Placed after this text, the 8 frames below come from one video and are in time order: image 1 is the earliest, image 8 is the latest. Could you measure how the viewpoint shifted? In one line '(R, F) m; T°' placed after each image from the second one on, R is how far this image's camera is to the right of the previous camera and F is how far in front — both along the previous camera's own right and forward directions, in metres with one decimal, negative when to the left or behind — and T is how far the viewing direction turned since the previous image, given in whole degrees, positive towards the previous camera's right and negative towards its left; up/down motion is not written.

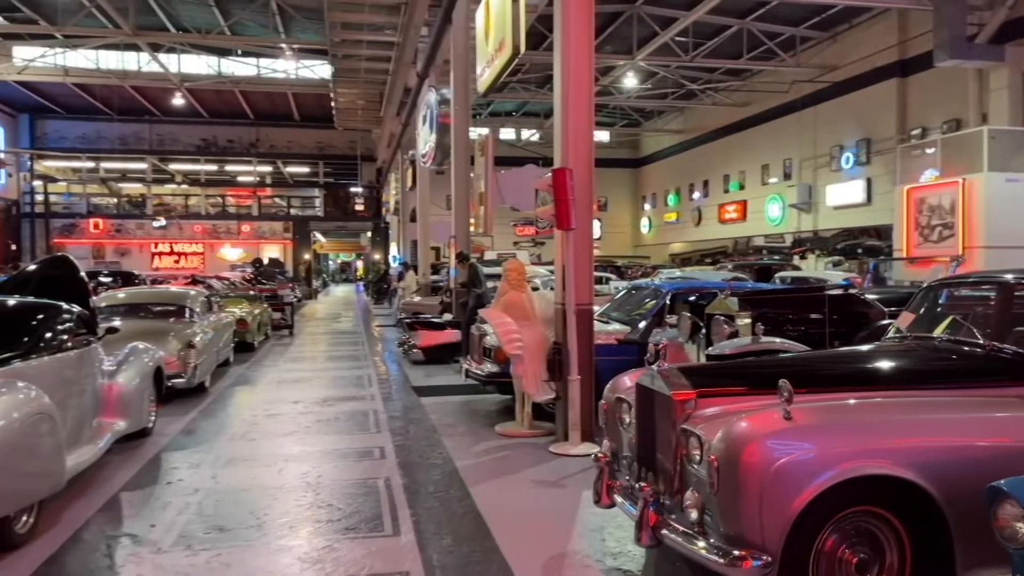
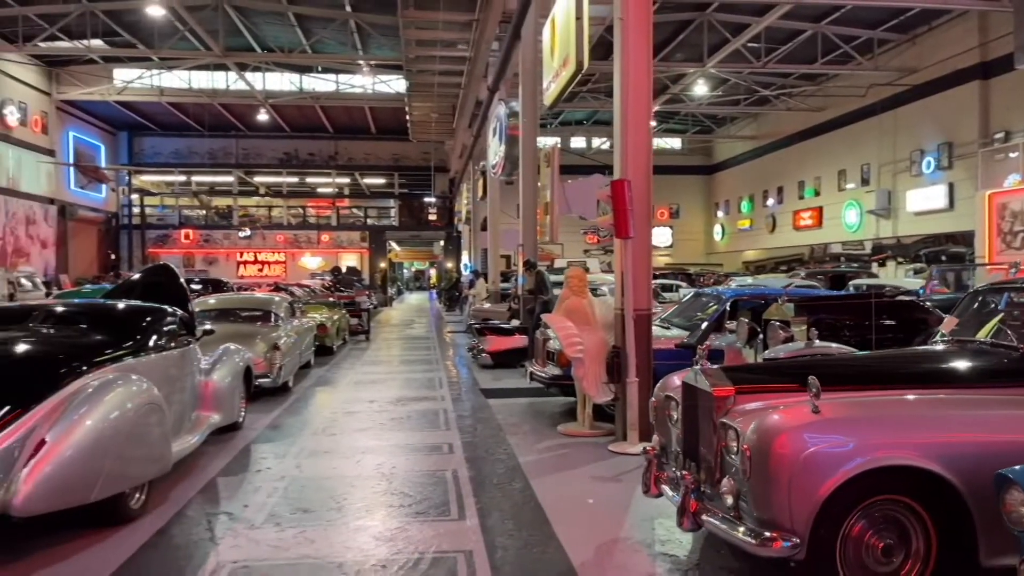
(+0.1, -0.3) m; -5°
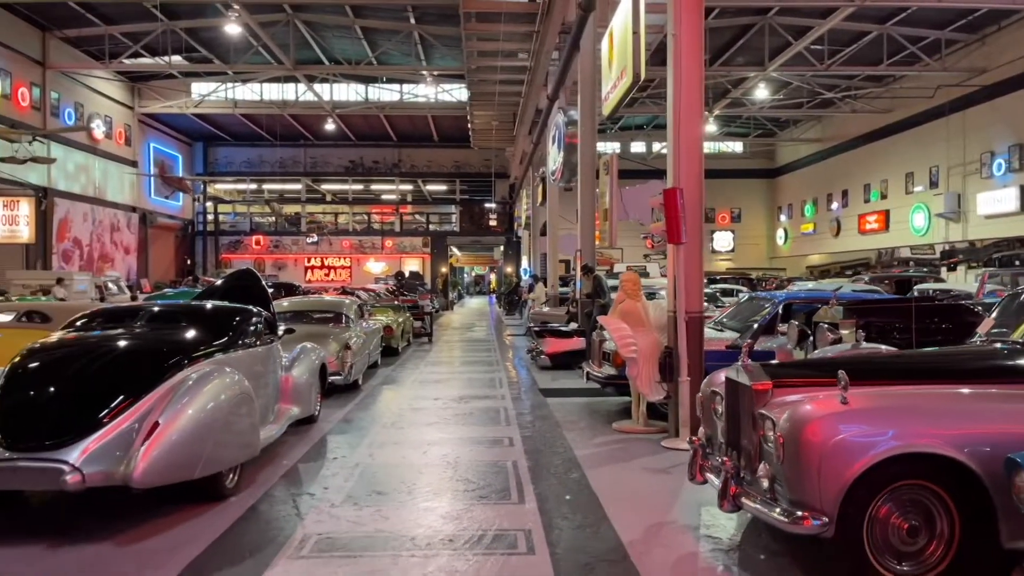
(0.0, -0.4) m; -4°
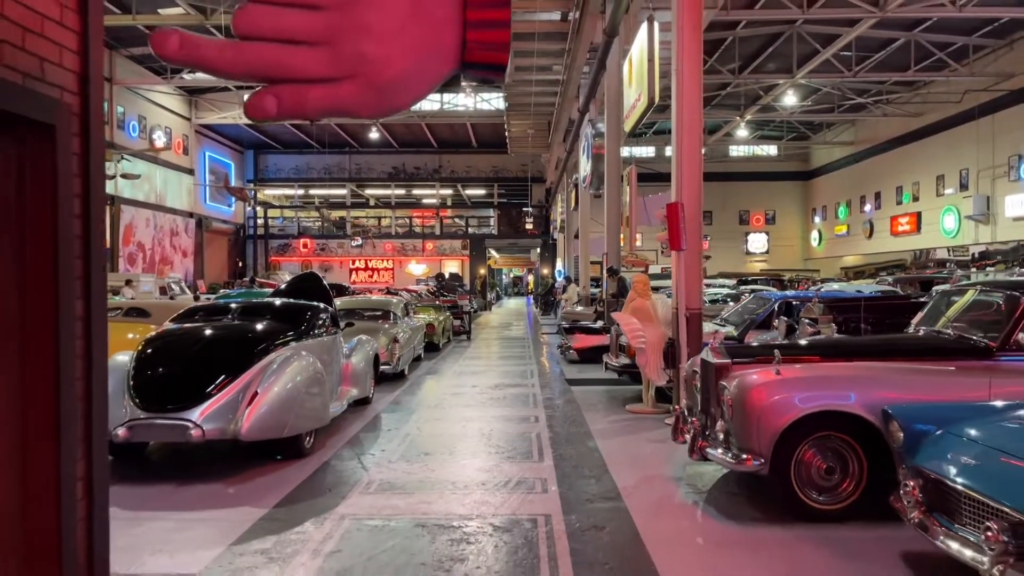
(+0.1, -1.1) m; -3°
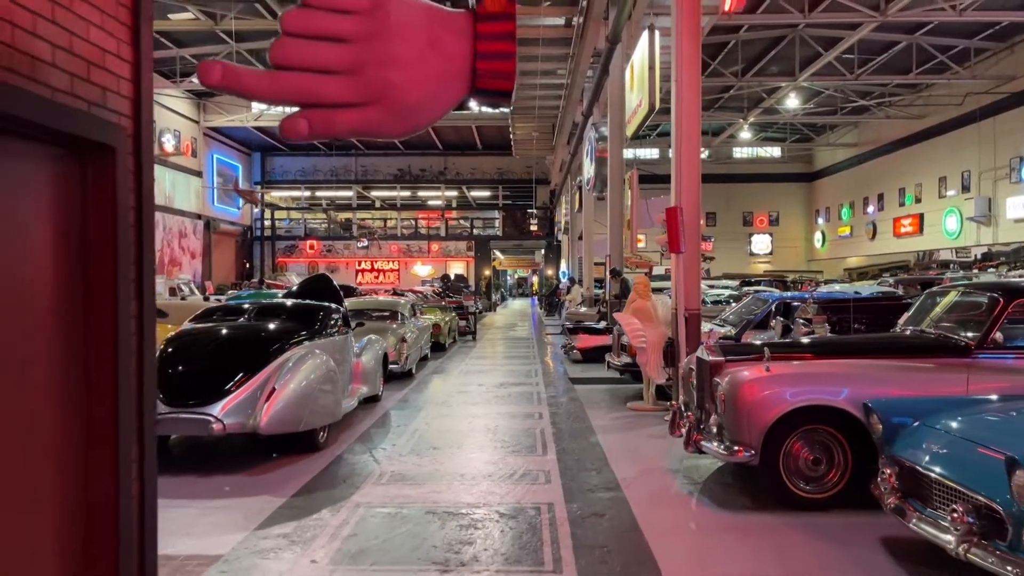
(0.0, -0.3) m; 0°
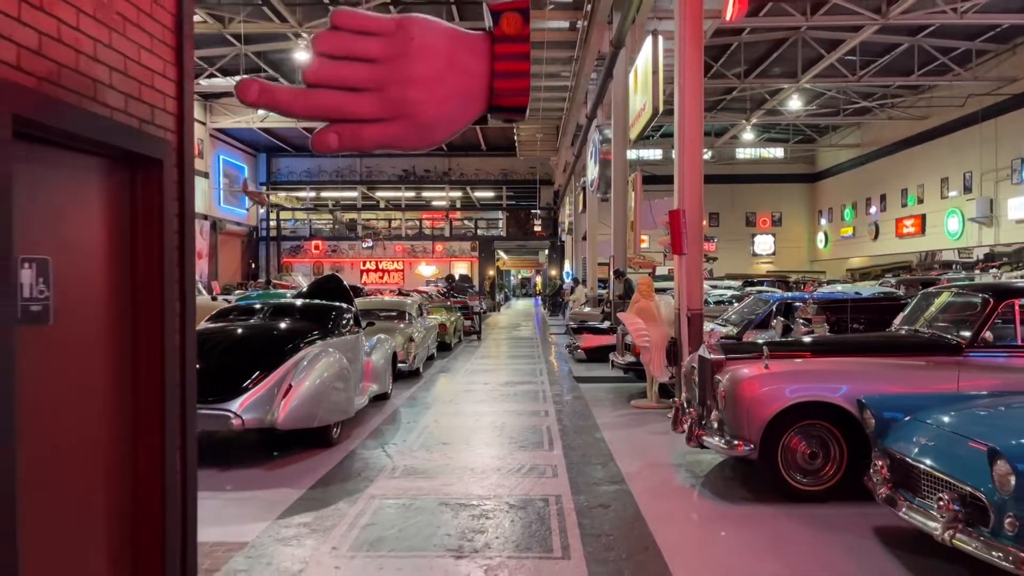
(0.0, -0.2) m; 0°
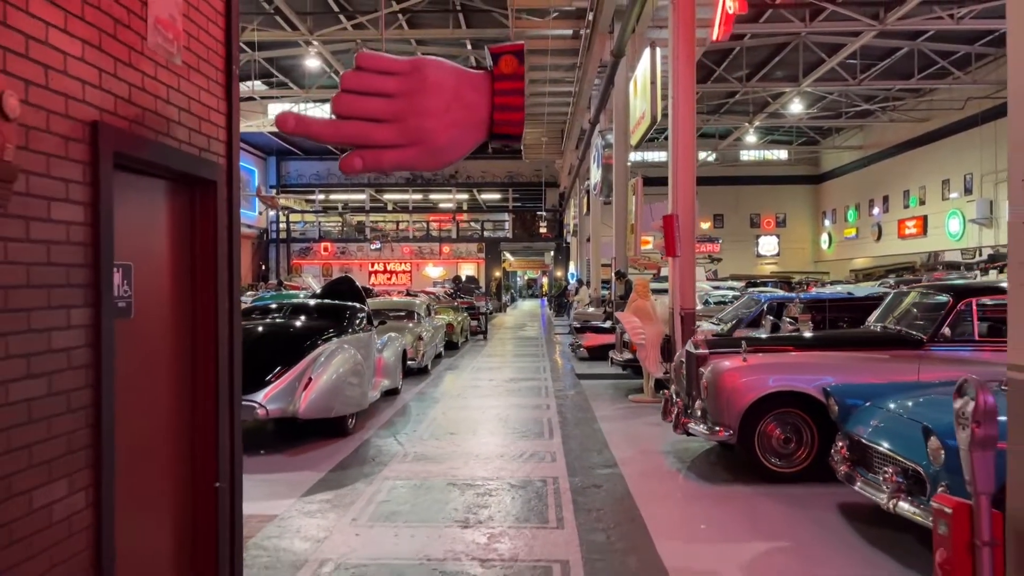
(0.0, -0.5) m; -1°
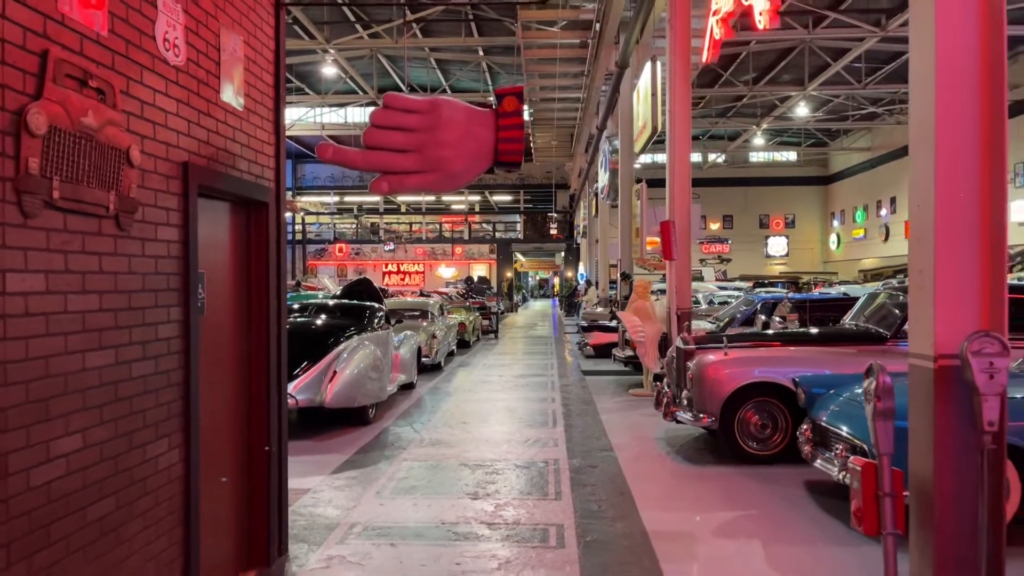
(+0.1, -0.6) m; -1°
